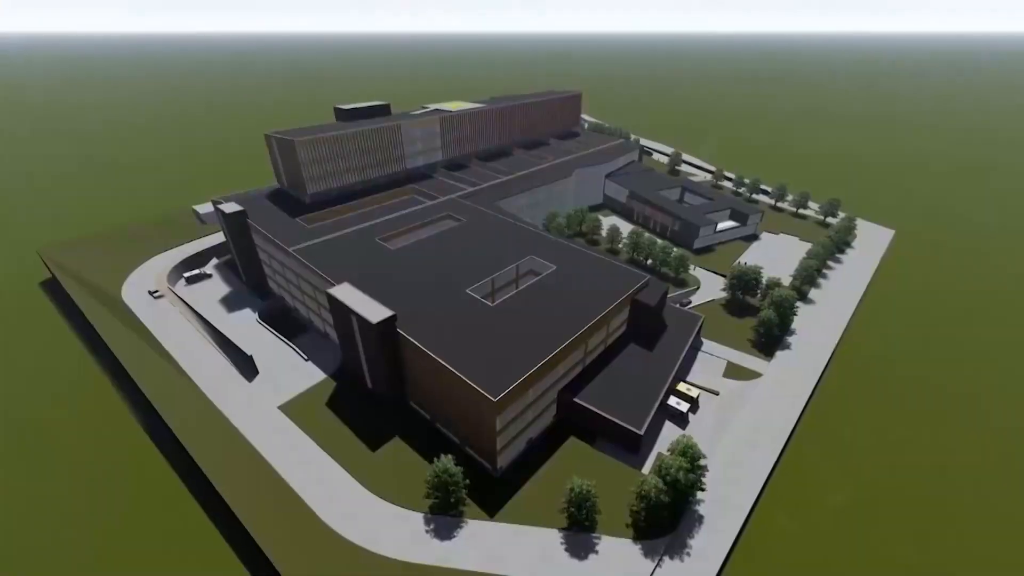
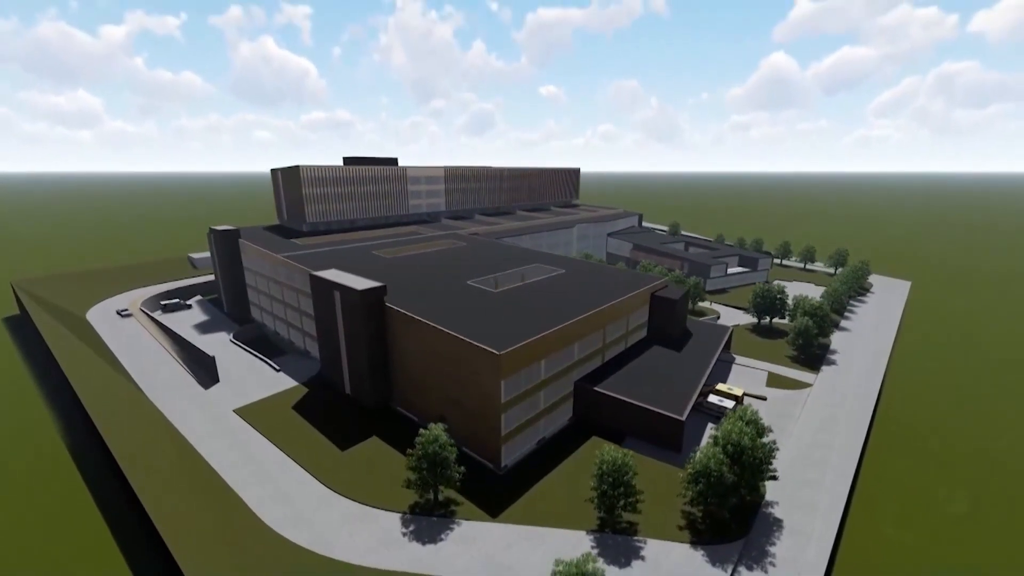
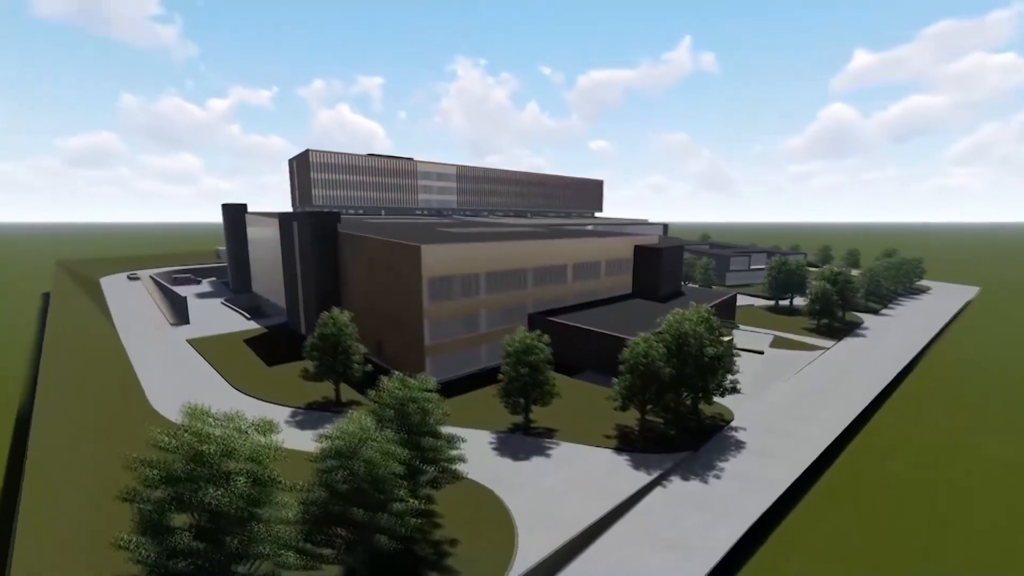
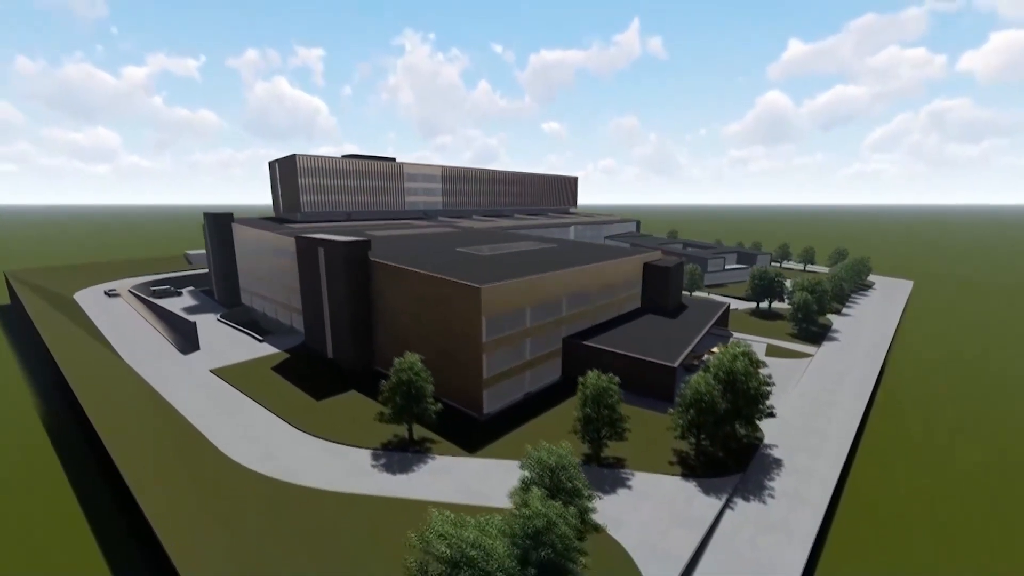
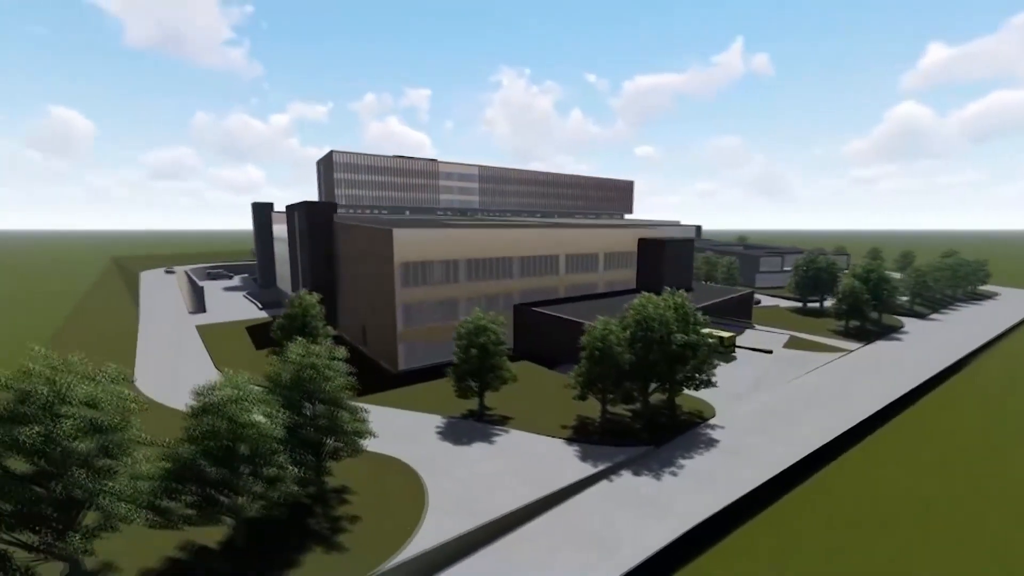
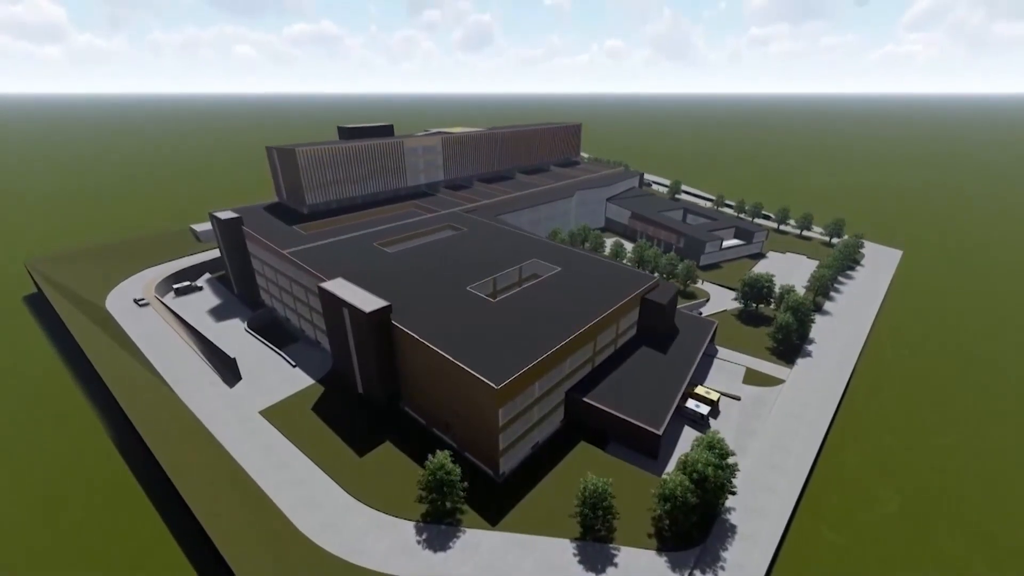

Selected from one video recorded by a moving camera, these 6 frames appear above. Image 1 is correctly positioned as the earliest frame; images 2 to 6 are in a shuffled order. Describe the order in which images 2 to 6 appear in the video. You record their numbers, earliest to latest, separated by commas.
6, 2, 4, 3, 5
